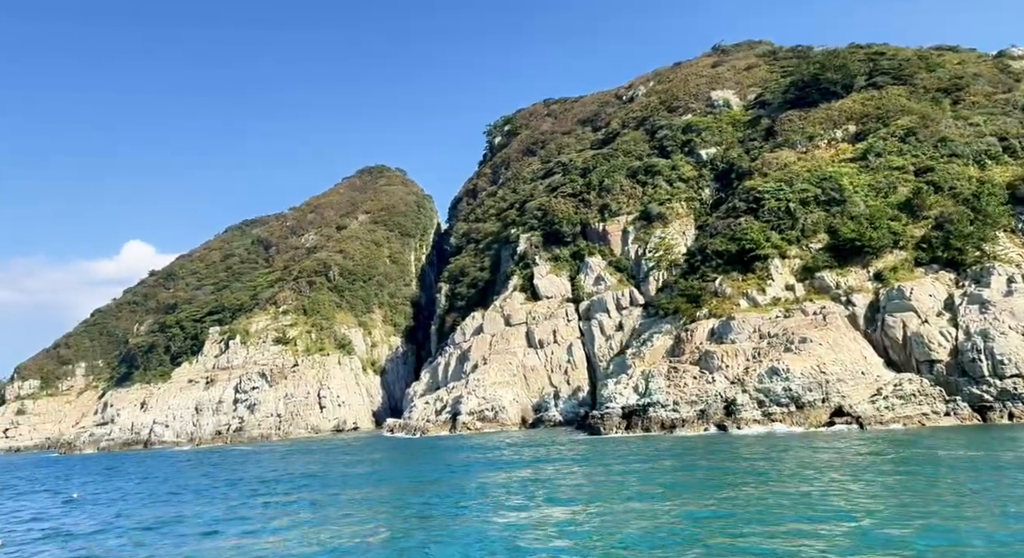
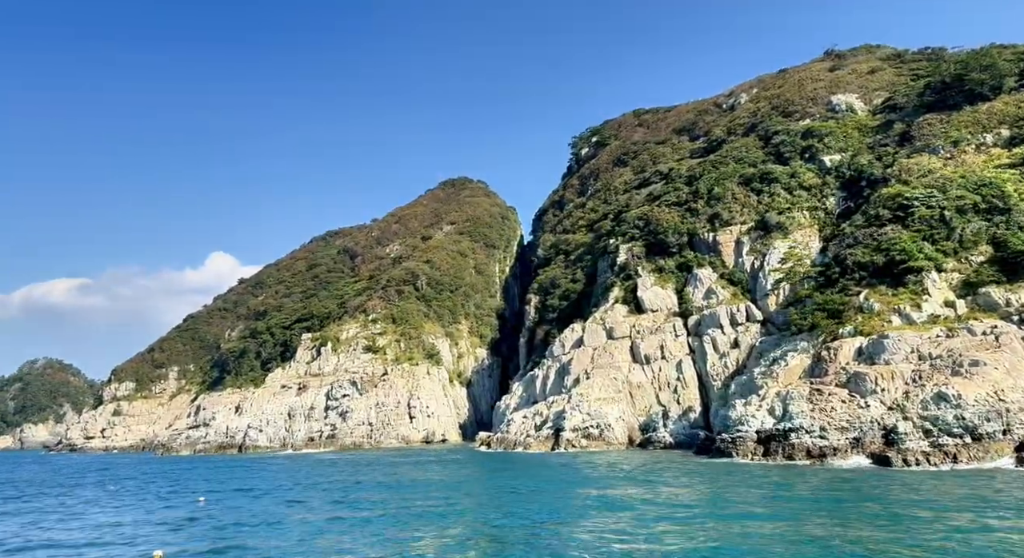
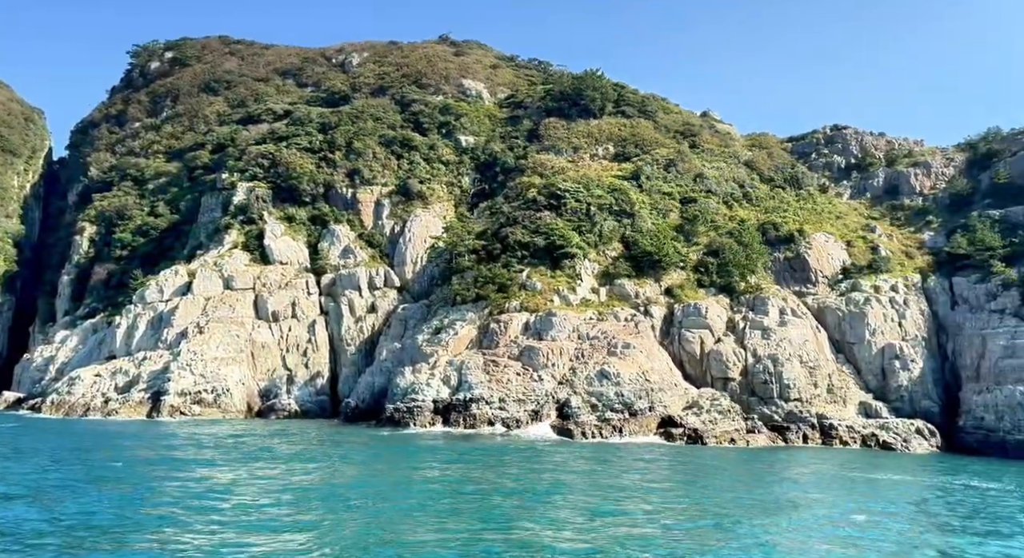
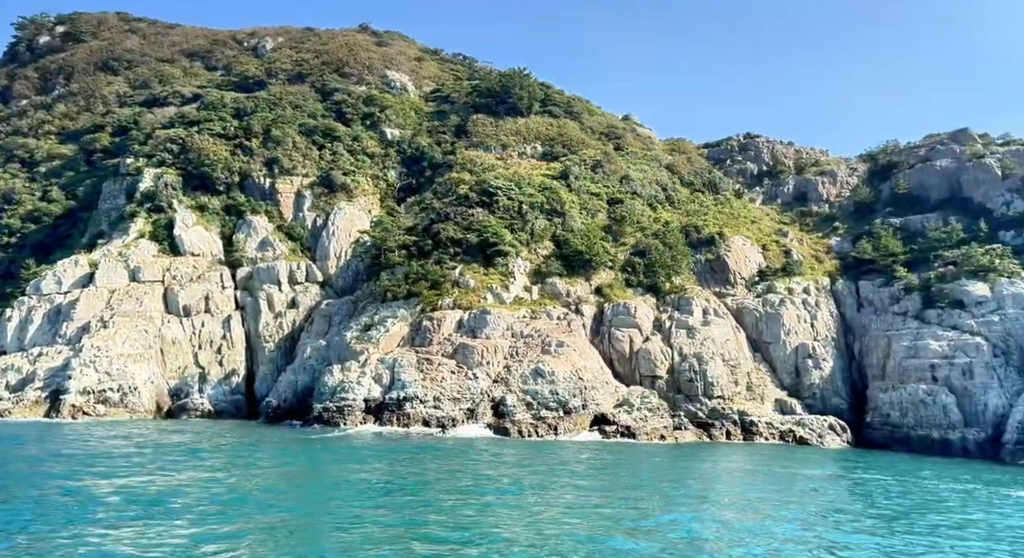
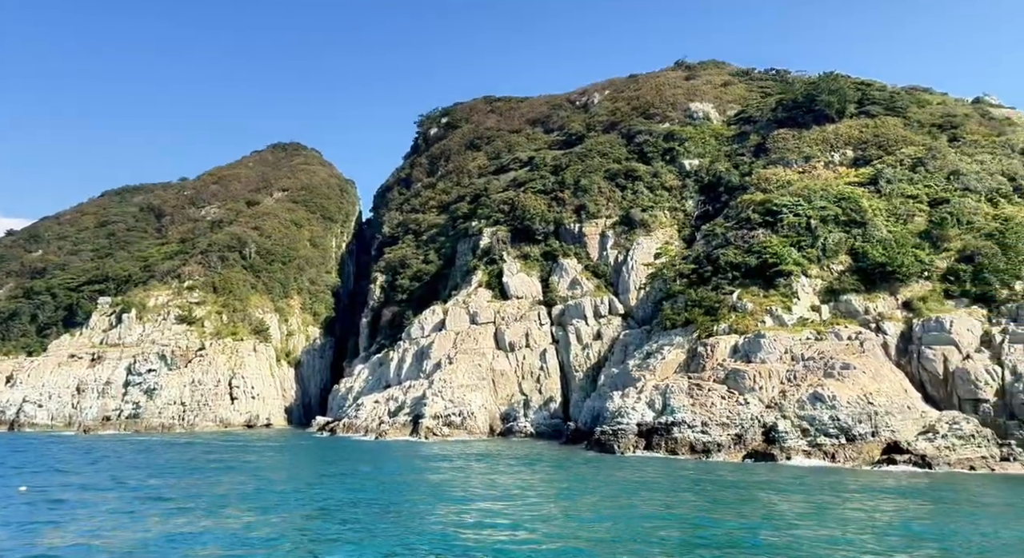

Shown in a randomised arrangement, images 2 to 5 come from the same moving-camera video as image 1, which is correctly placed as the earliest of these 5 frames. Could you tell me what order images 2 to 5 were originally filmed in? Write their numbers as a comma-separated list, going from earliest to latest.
2, 5, 3, 4
